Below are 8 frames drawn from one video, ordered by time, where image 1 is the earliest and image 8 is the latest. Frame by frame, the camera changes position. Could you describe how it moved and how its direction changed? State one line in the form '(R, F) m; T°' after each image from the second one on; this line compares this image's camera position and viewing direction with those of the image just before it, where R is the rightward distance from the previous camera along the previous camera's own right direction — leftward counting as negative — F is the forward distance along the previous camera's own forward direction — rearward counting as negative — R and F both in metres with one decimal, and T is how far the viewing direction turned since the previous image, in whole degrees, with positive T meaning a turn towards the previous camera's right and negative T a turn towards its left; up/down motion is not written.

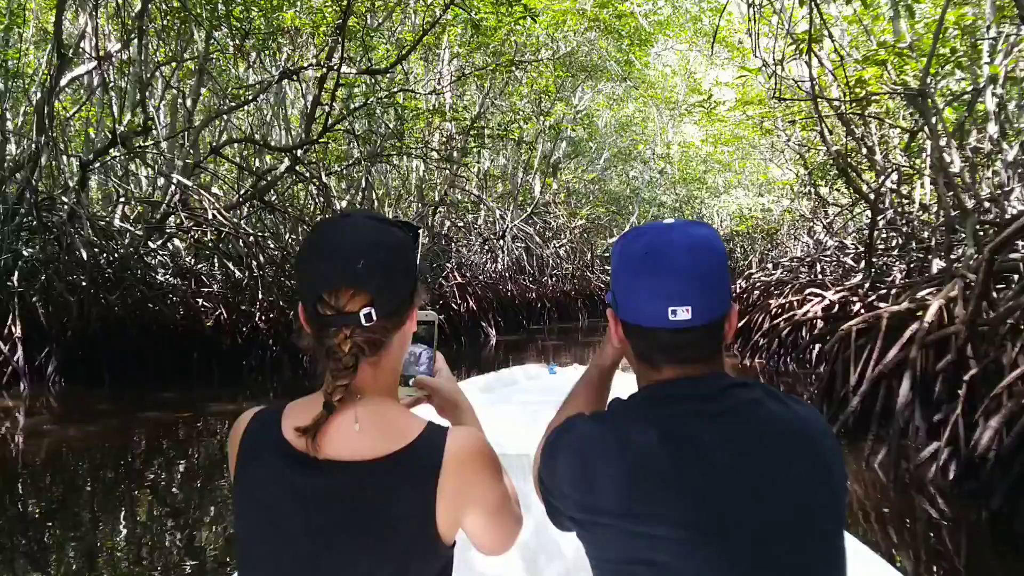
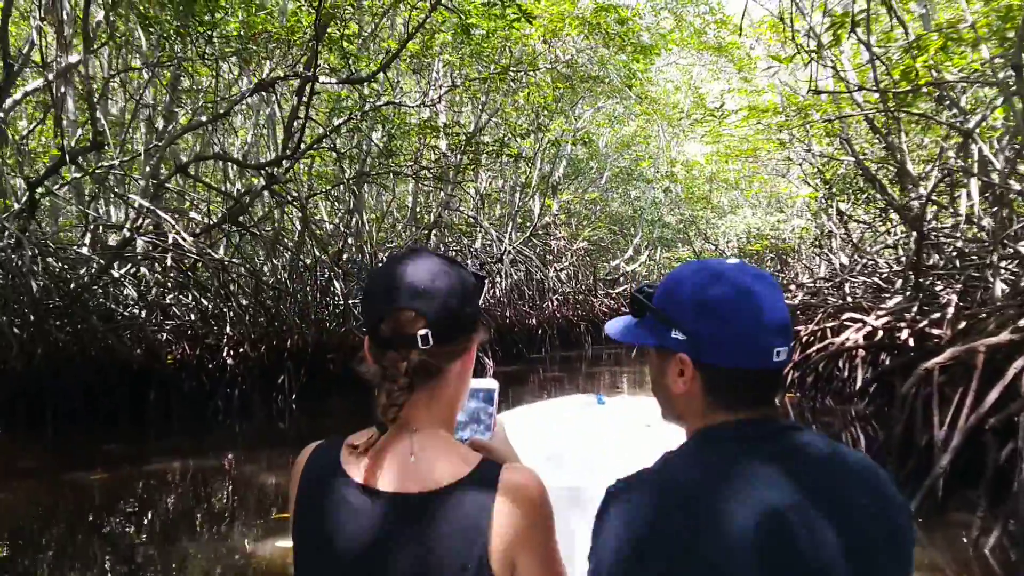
(0.0, +0.7) m; 0°
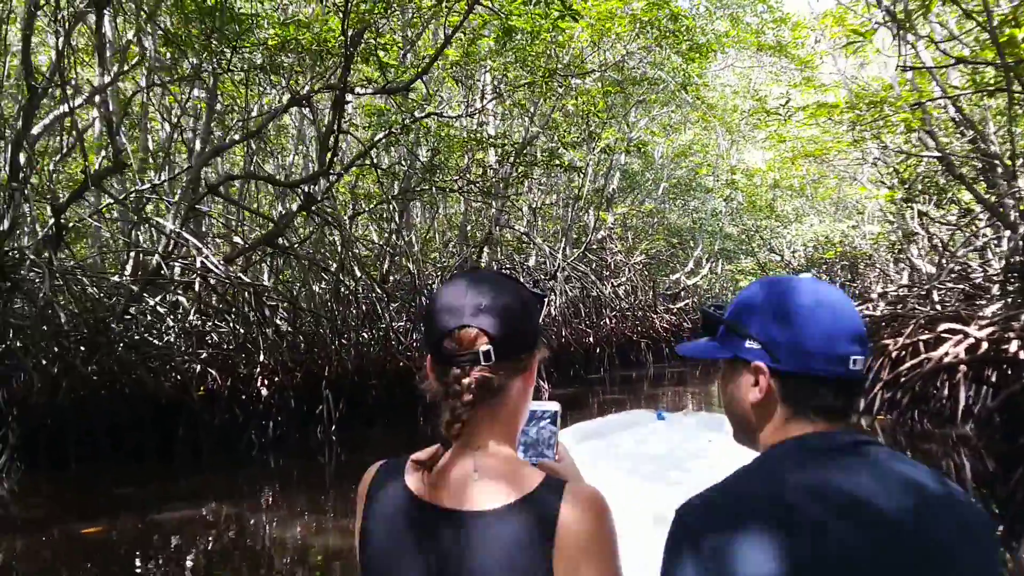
(+0.1, +0.5) m; -4°
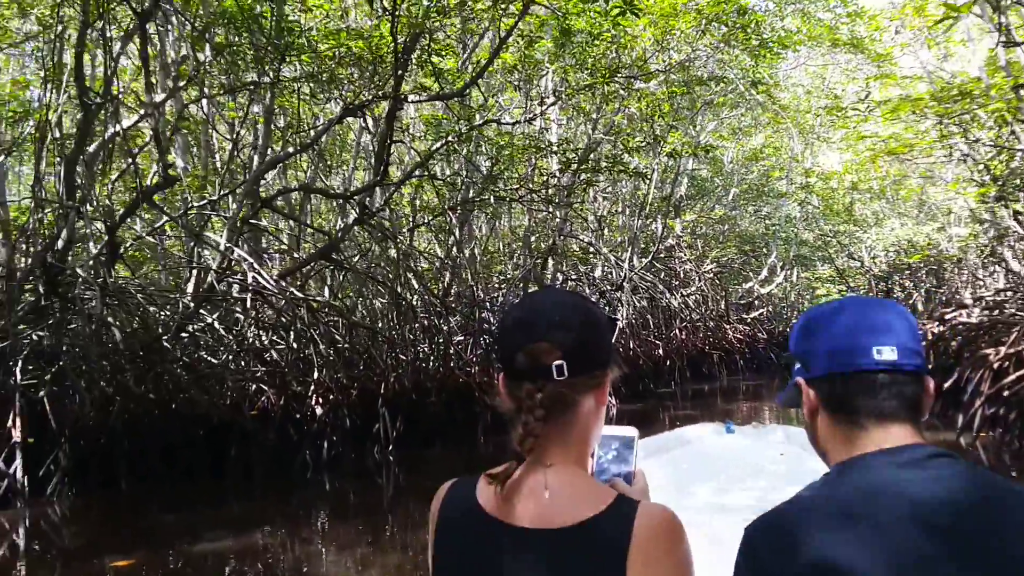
(+0.1, +0.3) m; -4°
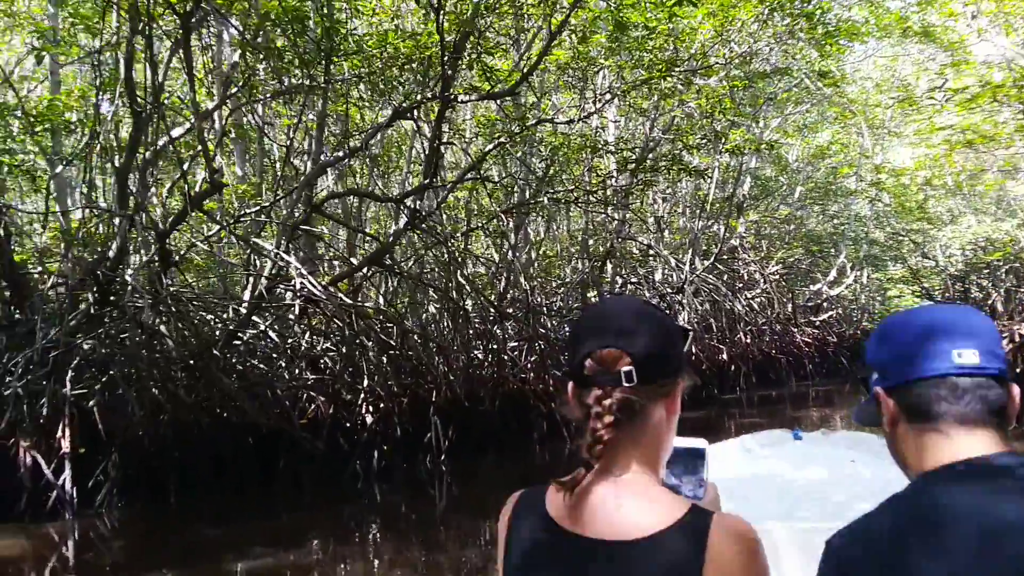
(0.0, +0.2) m; -4°
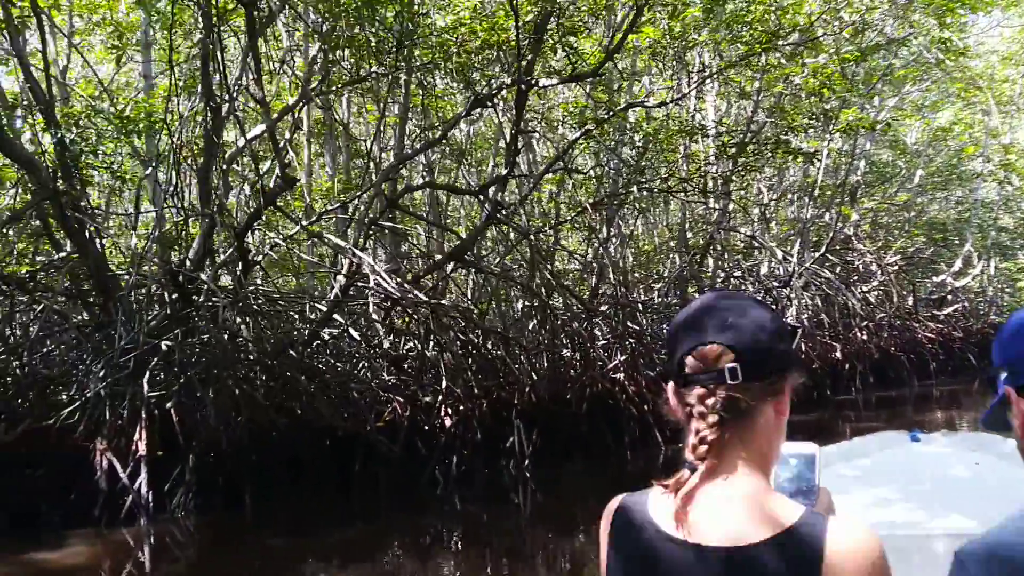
(+0.1, +0.4) m; -7°
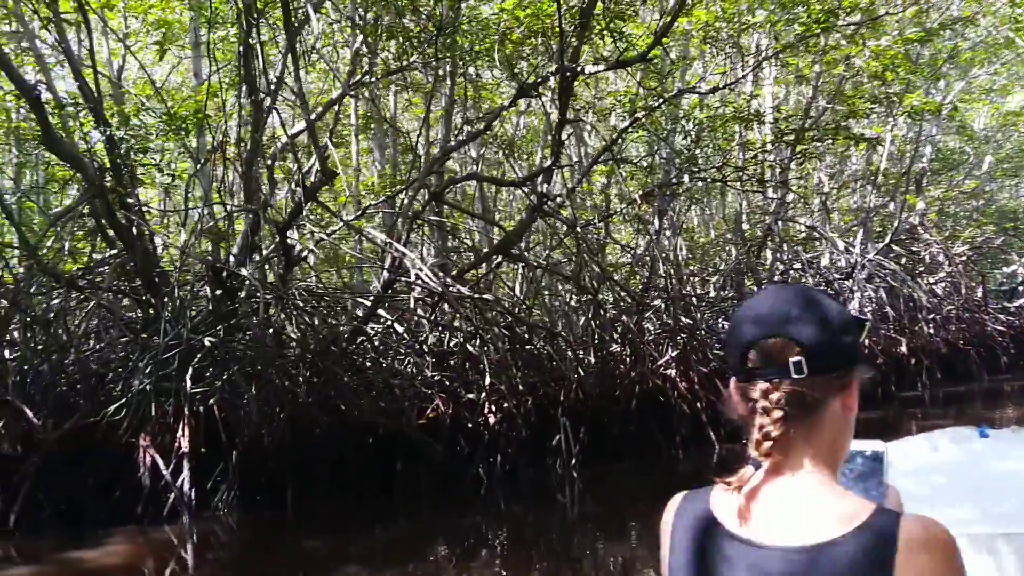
(+0.1, +0.2) m; -4°
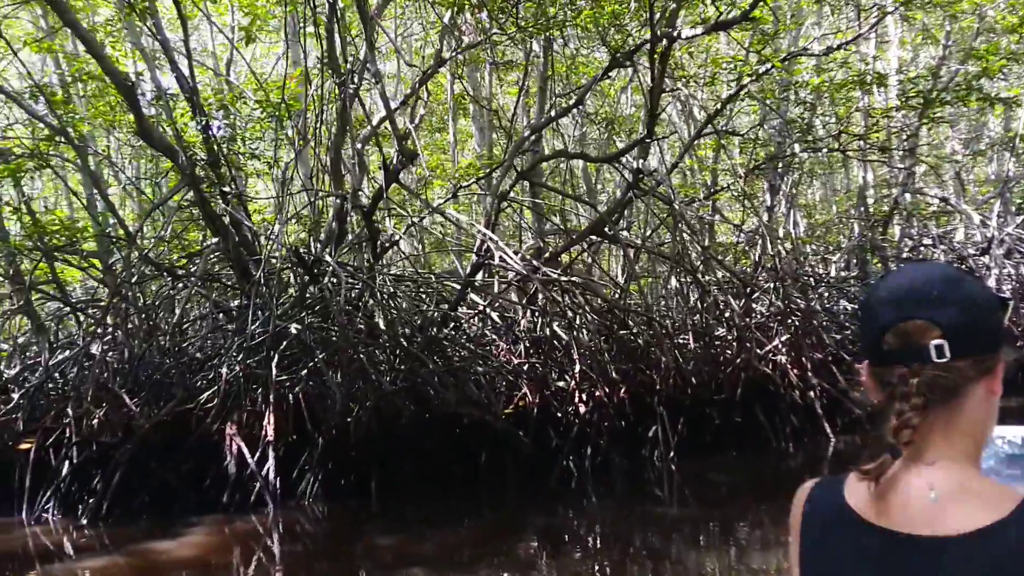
(+0.1, +0.3) m; -7°
